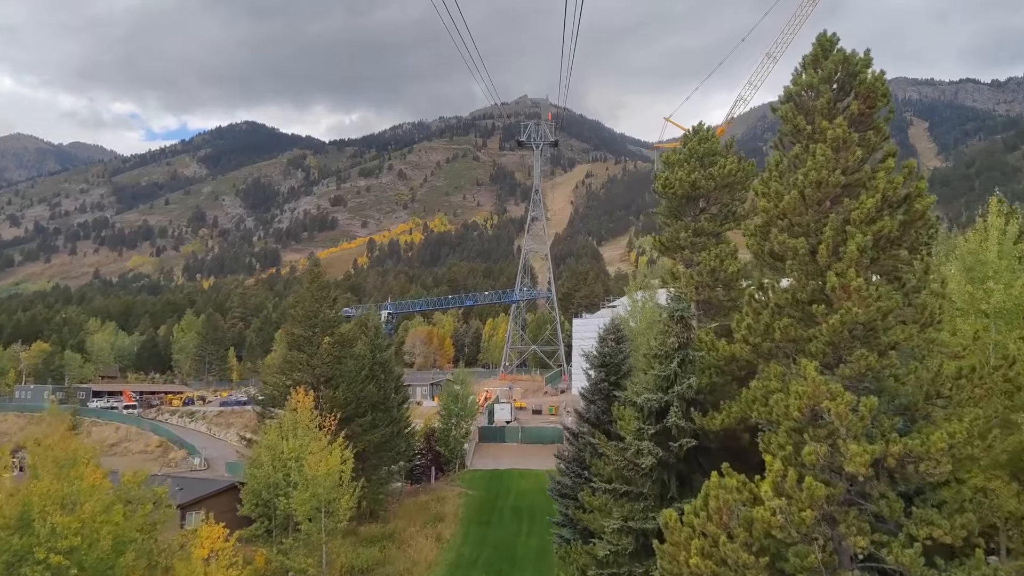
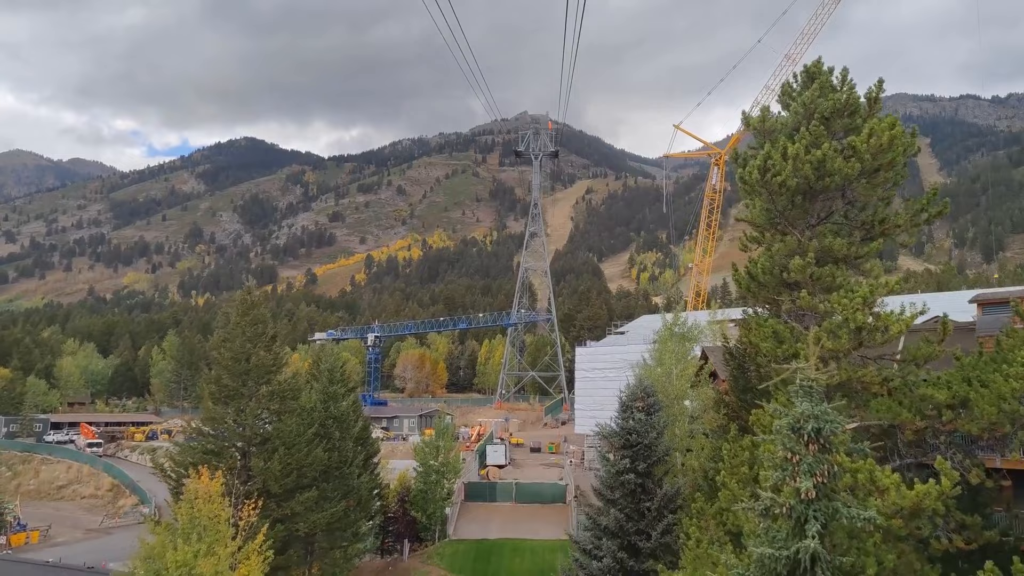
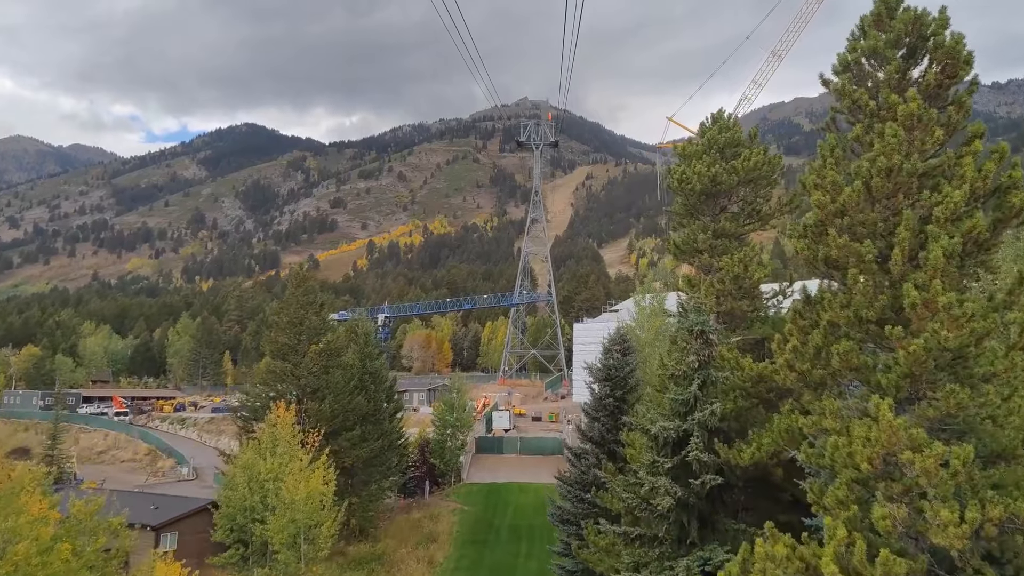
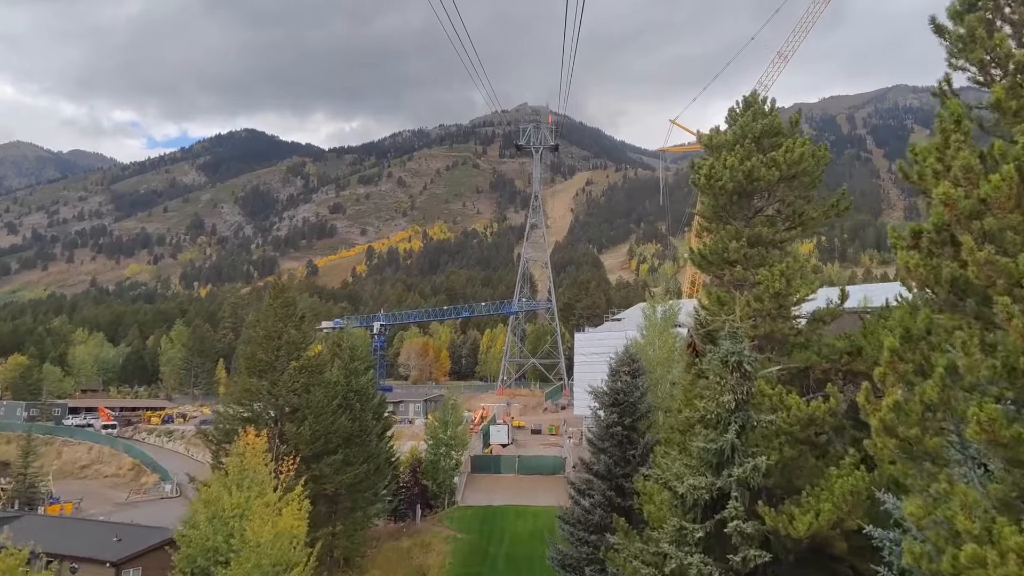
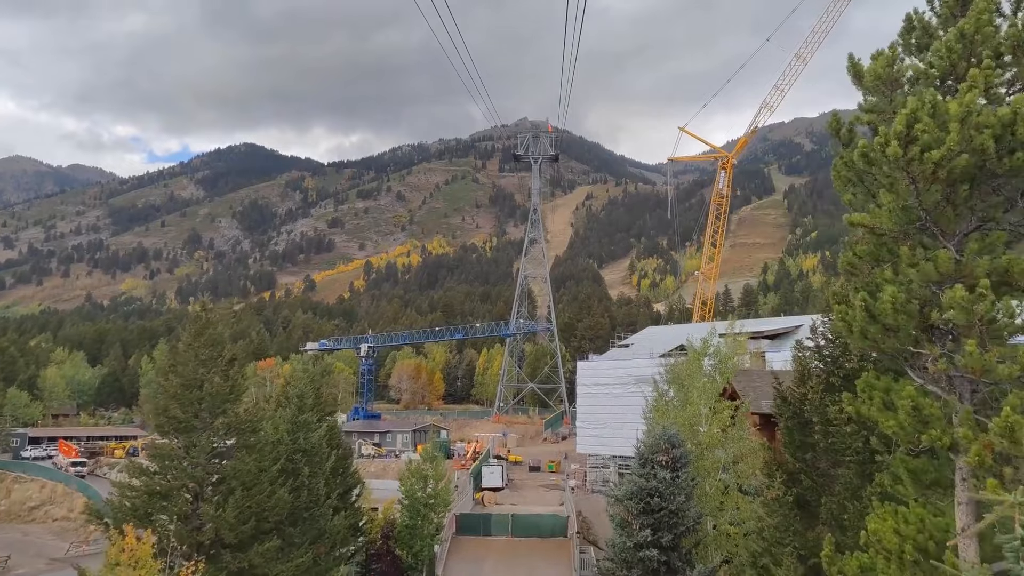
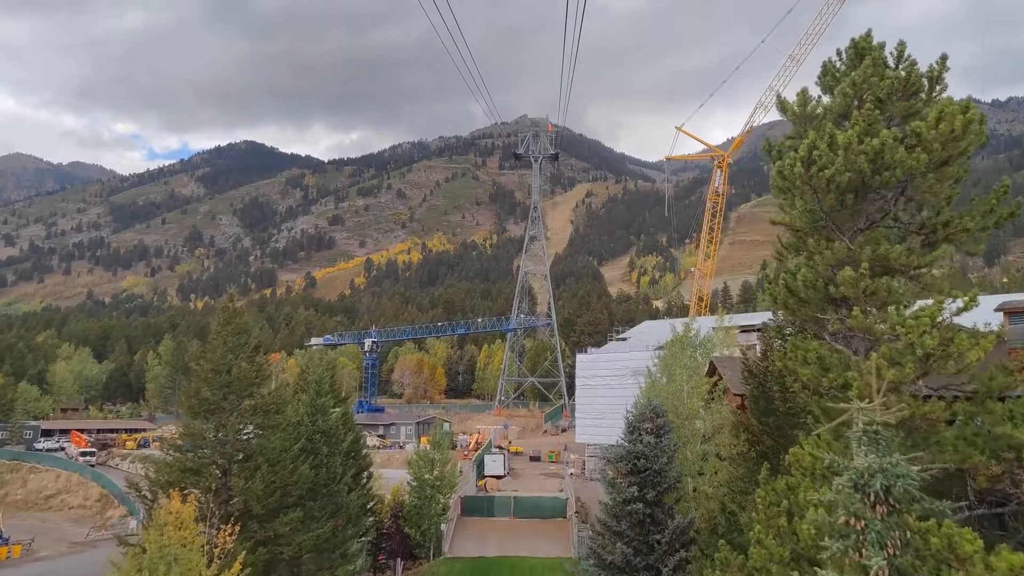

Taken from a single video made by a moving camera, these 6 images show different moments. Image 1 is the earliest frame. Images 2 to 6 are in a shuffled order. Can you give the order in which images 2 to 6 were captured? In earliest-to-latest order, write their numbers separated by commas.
3, 4, 2, 6, 5
